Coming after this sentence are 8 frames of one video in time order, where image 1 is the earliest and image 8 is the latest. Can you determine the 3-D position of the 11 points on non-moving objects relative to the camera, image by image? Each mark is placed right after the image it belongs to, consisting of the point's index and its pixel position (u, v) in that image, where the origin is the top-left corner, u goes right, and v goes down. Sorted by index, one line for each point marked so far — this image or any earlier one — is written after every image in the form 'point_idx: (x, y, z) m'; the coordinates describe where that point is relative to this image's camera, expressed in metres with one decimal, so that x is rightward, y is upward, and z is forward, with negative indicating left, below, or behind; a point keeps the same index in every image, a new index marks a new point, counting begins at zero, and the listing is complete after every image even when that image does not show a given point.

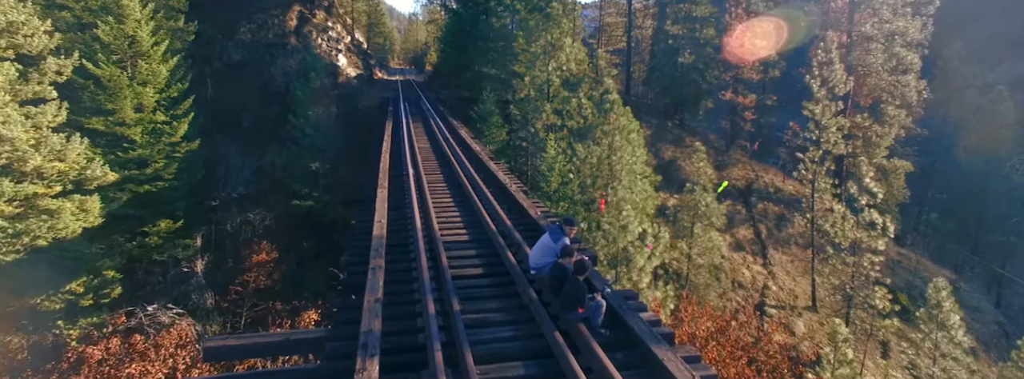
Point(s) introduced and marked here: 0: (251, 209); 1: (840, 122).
0: (-10.1, -0.7, +19.4) m
1: (+10.7, +2.3, +16.8) m
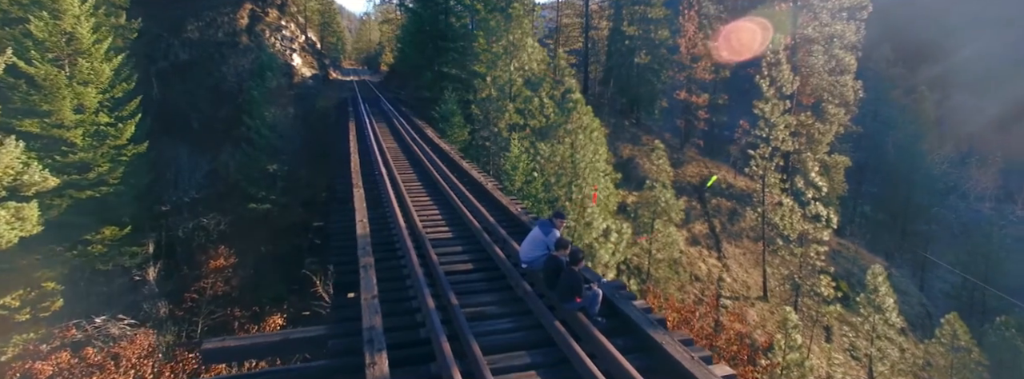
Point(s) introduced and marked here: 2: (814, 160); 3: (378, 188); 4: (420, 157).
0: (-11.4, -0.9, +18.6) m
1: (+9.5, +2.5, +17.7) m
2: (+10.6, +1.0, +18.2) m
3: (-2.2, 0.0, +8.5) m
4: (-1.9, +0.7, +10.6) m
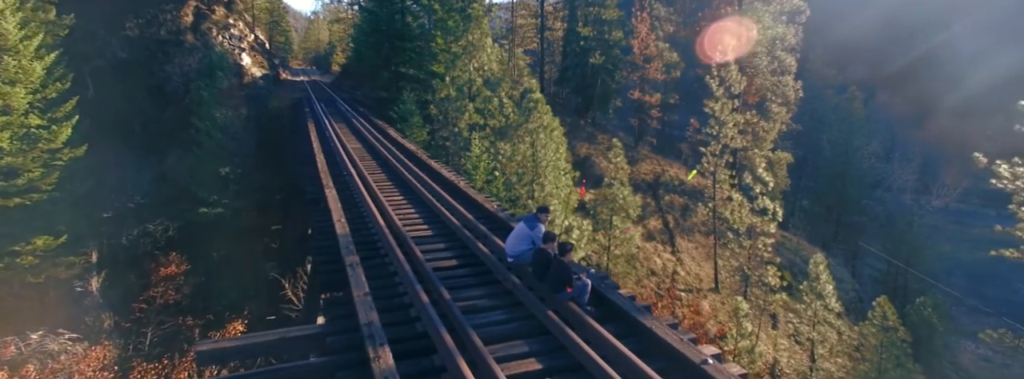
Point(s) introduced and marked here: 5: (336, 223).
0: (-12.7, -1.1, +17.6) m
1: (+8.2, +2.7, +18.6) m
2: (+9.2, +1.2, +19.2) m
3: (-2.7, 0.0, +8.4) m
4: (-2.6, +0.7, +10.5) m
5: (-2.2, -0.4, +6.3) m
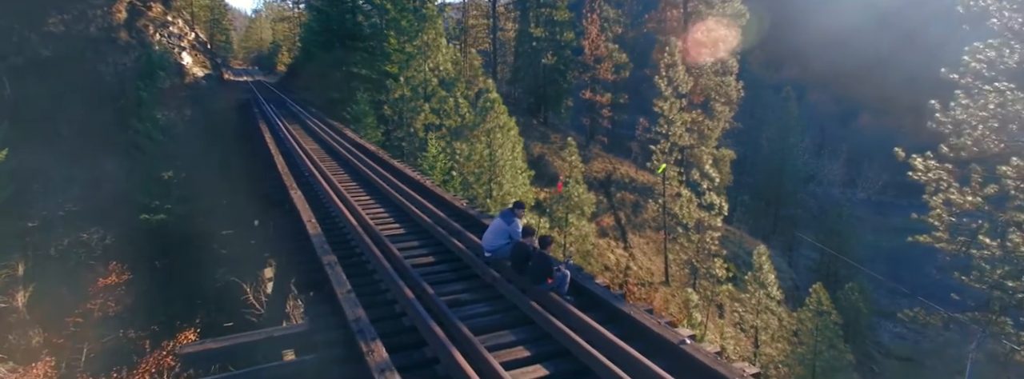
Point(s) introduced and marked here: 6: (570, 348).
0: (-14.0, -1.3, +16.5) m
1: (+6.6, +2.8, +19.4) m
2: (+7.6, +1.4, +20.1) m
3: (-3.3, 0.0, +8.2) m
4: (-3.3, +0.7, +10.4) m
5: (-2.5, -0.4, +6.2) m
6: (+0.4, -1.1, +3.5) m
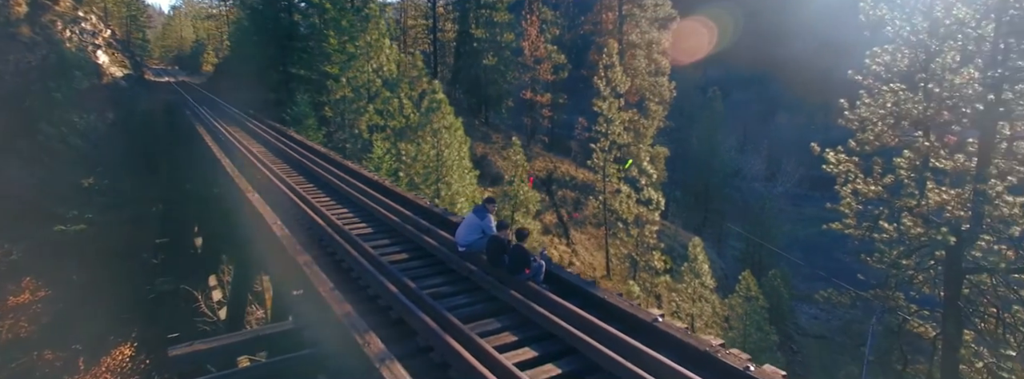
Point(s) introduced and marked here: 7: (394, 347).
0: (-15.5, -1.6, +15.0) m
1: (+4.4, +3.0, +20.3) m
2: (+5.4, +1.6, +21.1) m
3: (-3.9, 0.0, +8.0) m
4: (-4.2, +0.6, +10.1) m
5: (-2.9, -0.4, +6.1) m
6: (+0.3, -1.1, +3.8) m
7: (-0.8, -1.1, +3.5) m
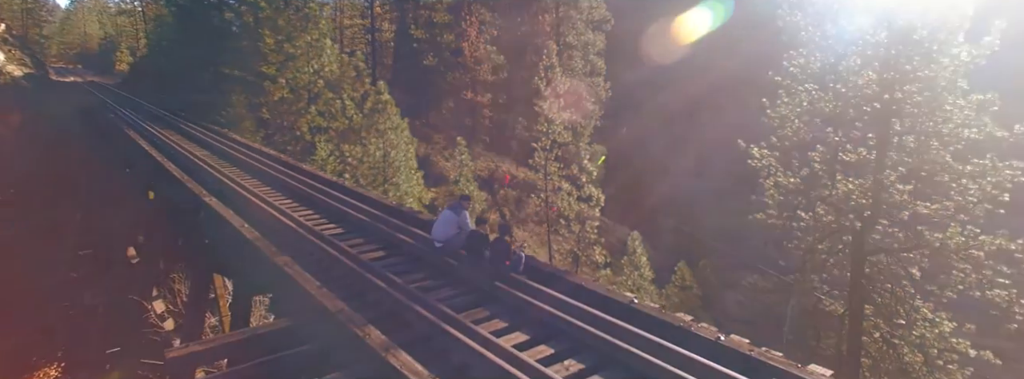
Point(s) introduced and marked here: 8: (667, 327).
0: (-16.8, -2.0, +13.3) m
1: (+2.2, +3.1, +21.0) m
2: (+3.1, +1.7, +21.9) m
3: (-4.5, -0.1, +7.8) m
4: (-5.1, +0.5, +9.8) m
5: (-3.3, -0.5, +6.0) m
6: (+0.2, -1.0, +4.1) m
7: (-0.9, -1.1, +3.7) m
8: (+1.2, -1.0, +3.8) m
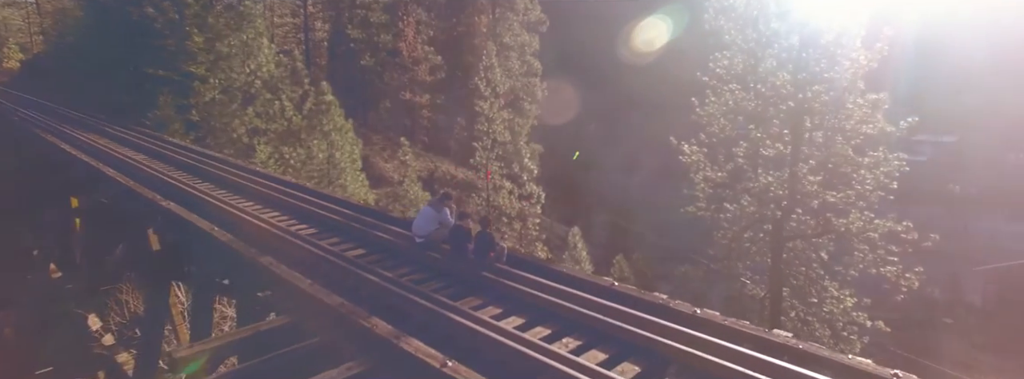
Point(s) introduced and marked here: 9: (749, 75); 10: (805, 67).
0: (-17.9, -2.4, +11.4) m
1: (-0.1, +3.2, +21.4) m
2: (+0.7, +1.8, +22.4) m
3: (-5.0, -0.2, +7.4) m
4: (-5.9, +0.4, +9.4) m
5: (-3.6, -0.5, +5.8) m
6: (+0.2, -1.0, +4.3) m
7: (-0.9, -1.1, +3.8) m
8: (+1.1, -1.0, +4.2) m
9: (+6.9, +3.3, +14.7) m
10: (+7.4, +3.1, +12.6) m
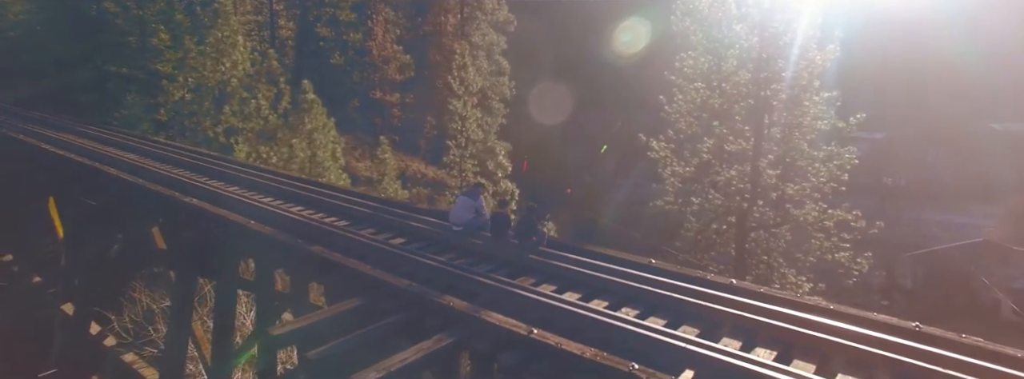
0: (-17.9, -2.5, +10.4) m
1: (-0.9, +3.3, +21.7) m
2: (-0.1, +2.0, +22.7) m
3: (-4.8, -0.1, +7.4) m
4: (-5.8, +0.5, +9.3) m
5: (-3.2, -0.4, +5.9) m
6: (+0.6, -0.8, +4.7) m
7: (-0.4, -0.9, +4.1) m
8: (+1.6, -0.8, +4.6) m
9: (+6.6, +3.6, +15.5) m
10: (+7.2, +3.3, +13.4) m
